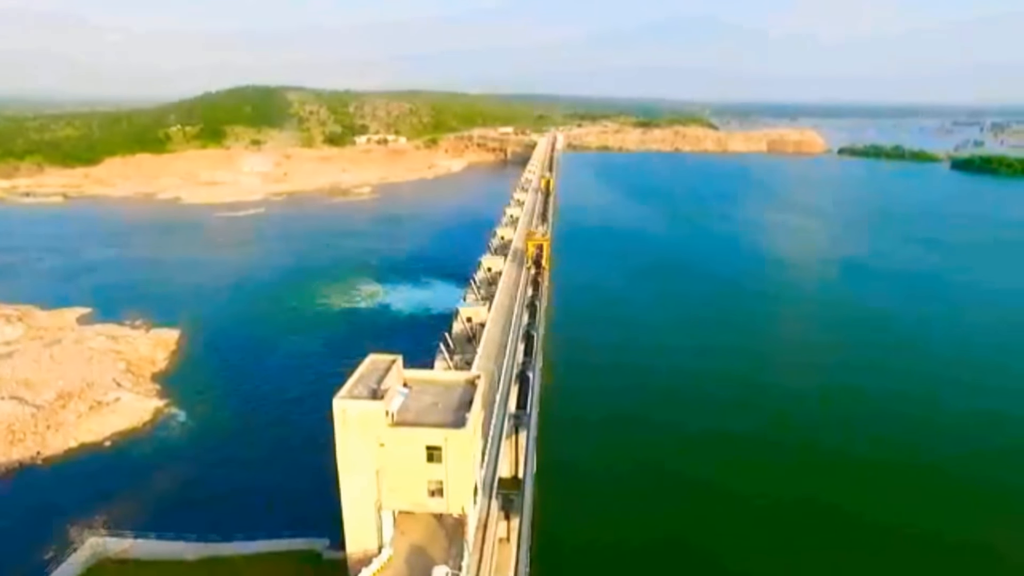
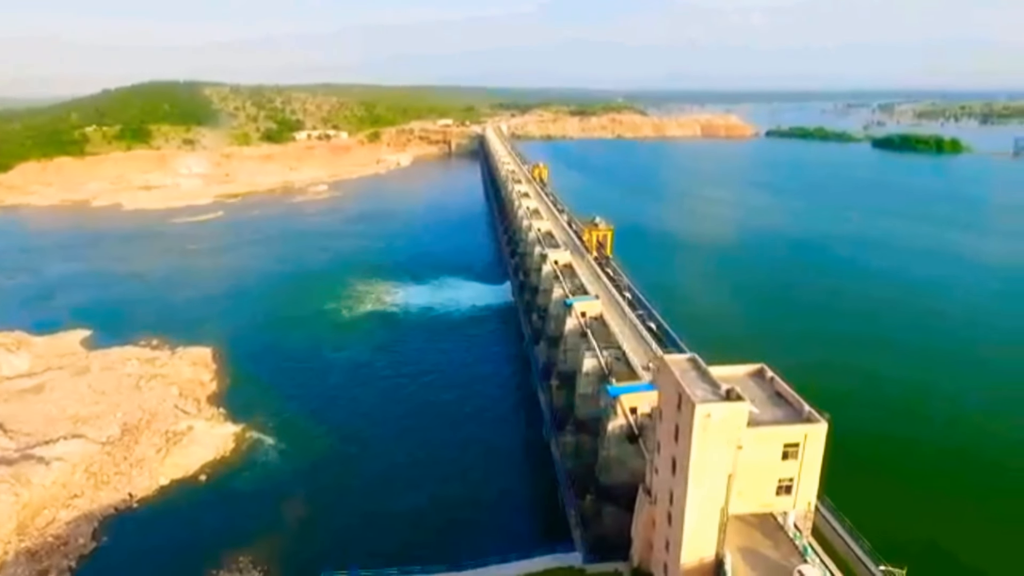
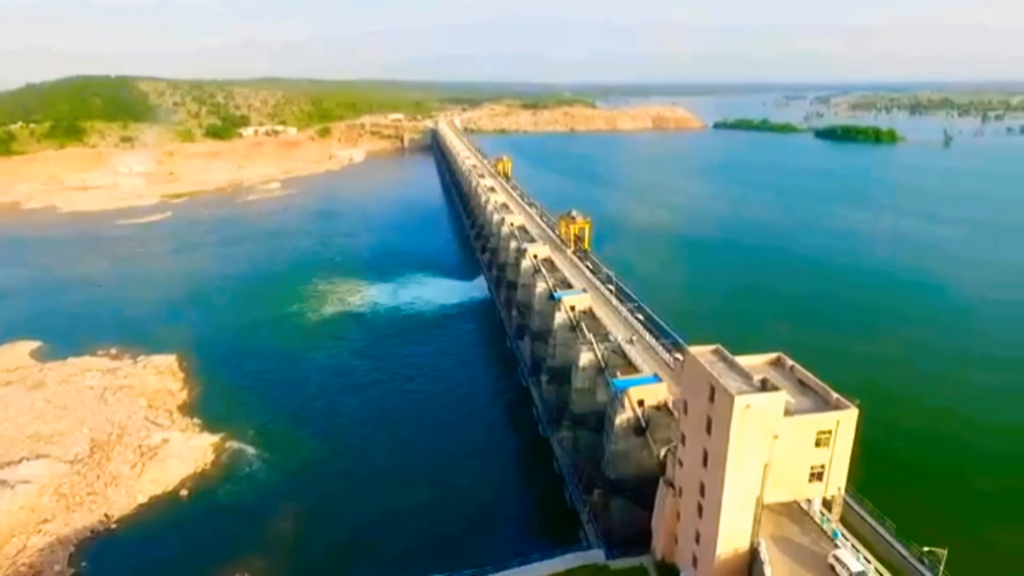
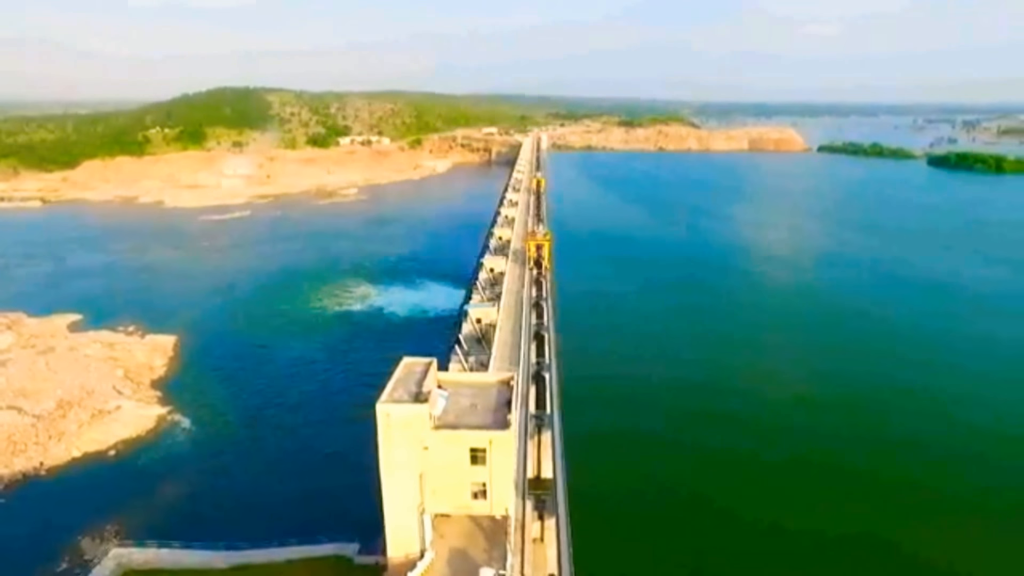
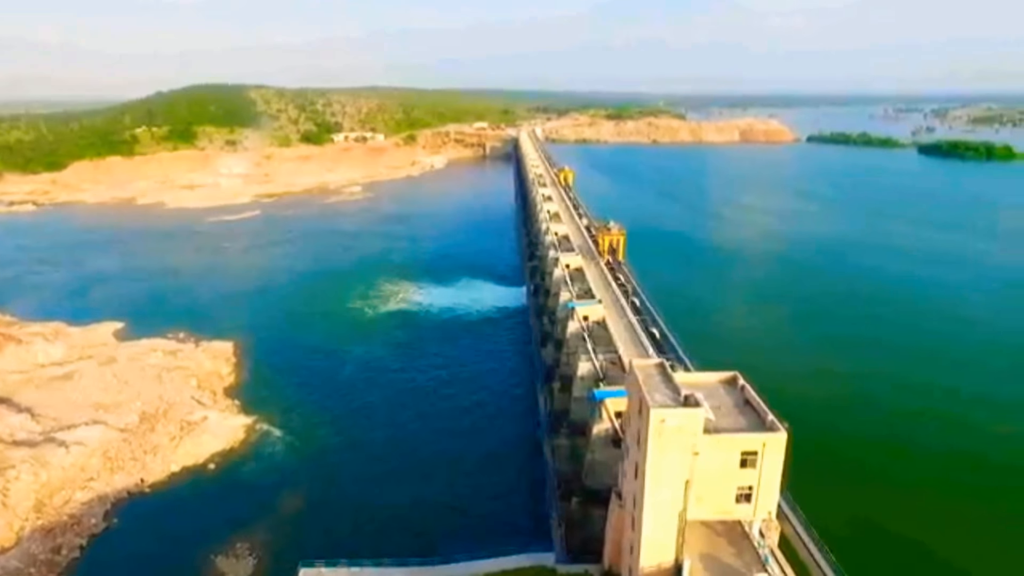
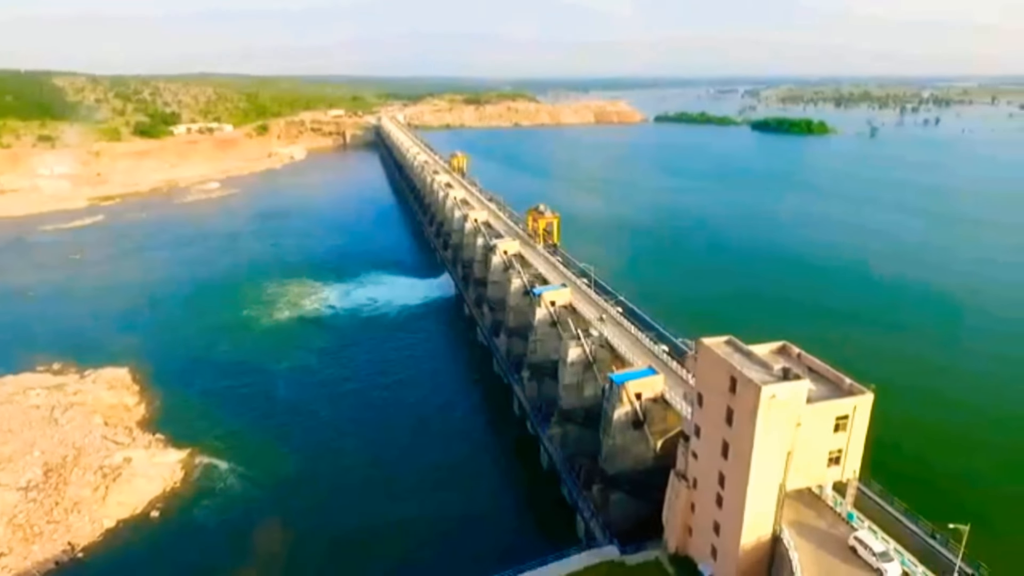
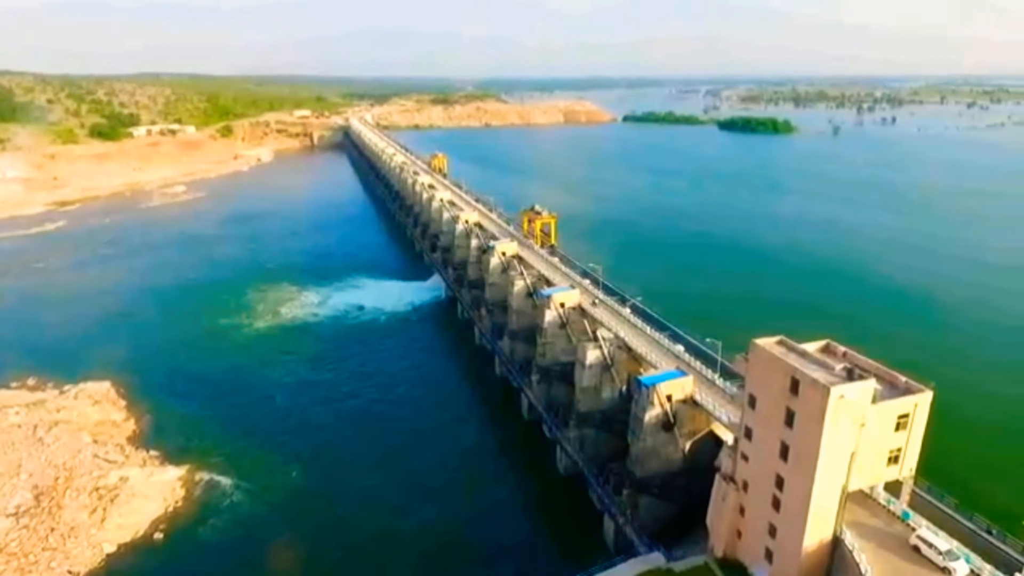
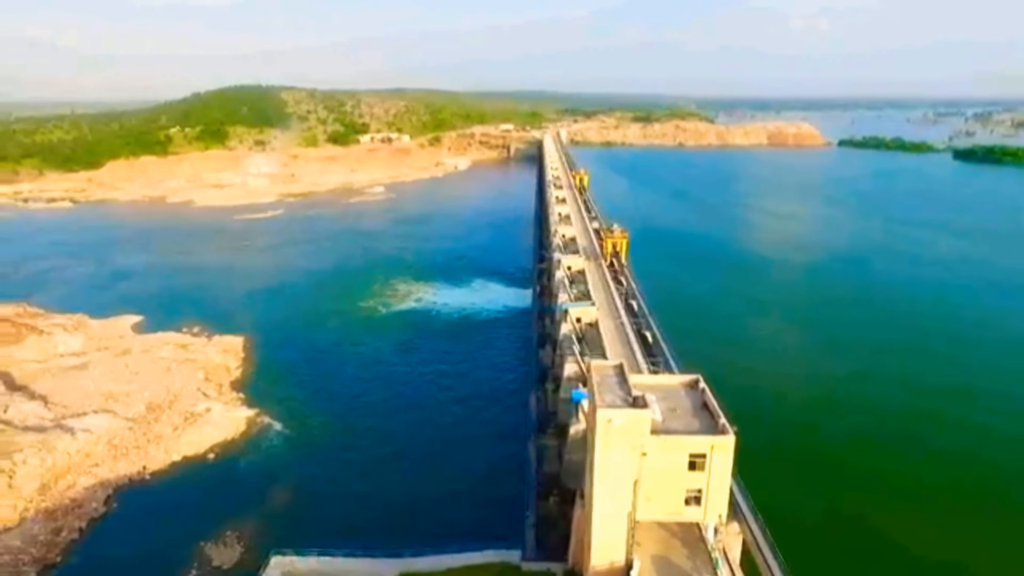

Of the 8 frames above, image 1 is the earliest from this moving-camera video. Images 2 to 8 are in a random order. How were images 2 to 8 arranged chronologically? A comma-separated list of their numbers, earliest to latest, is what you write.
4, 8, 5, 2, 3, 6, 7
